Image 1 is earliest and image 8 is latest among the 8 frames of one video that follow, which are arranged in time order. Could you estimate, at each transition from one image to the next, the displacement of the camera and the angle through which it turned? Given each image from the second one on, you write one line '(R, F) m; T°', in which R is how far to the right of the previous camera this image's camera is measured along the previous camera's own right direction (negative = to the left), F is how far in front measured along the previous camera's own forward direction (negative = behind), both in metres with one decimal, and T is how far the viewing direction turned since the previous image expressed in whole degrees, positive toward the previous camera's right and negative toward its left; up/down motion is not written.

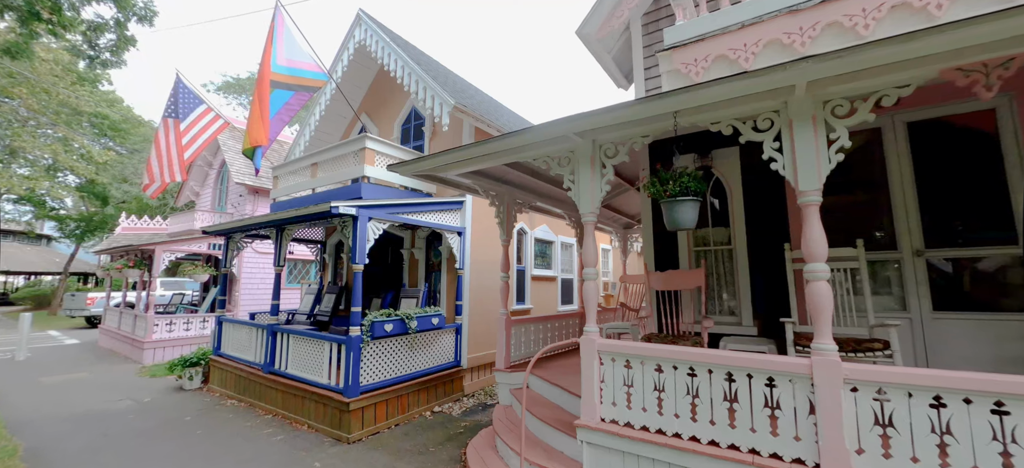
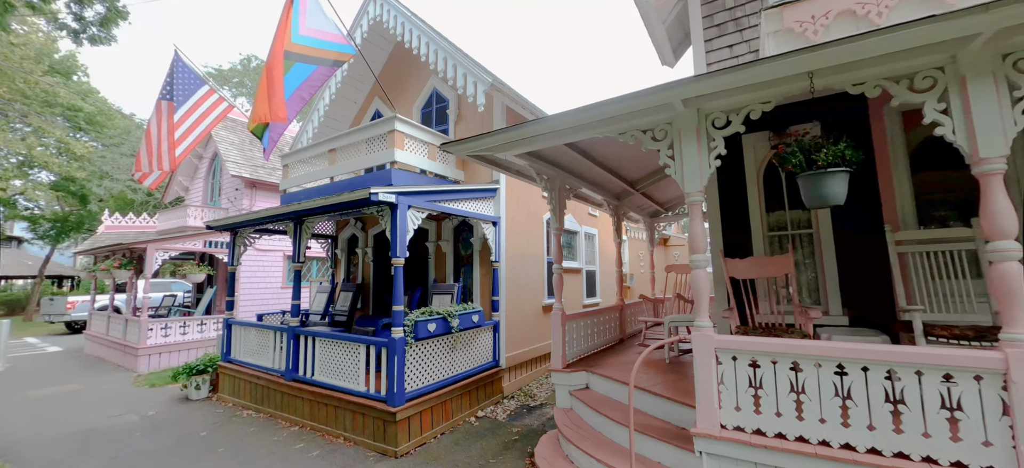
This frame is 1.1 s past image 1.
(-0.9, +0.5) m; +2°
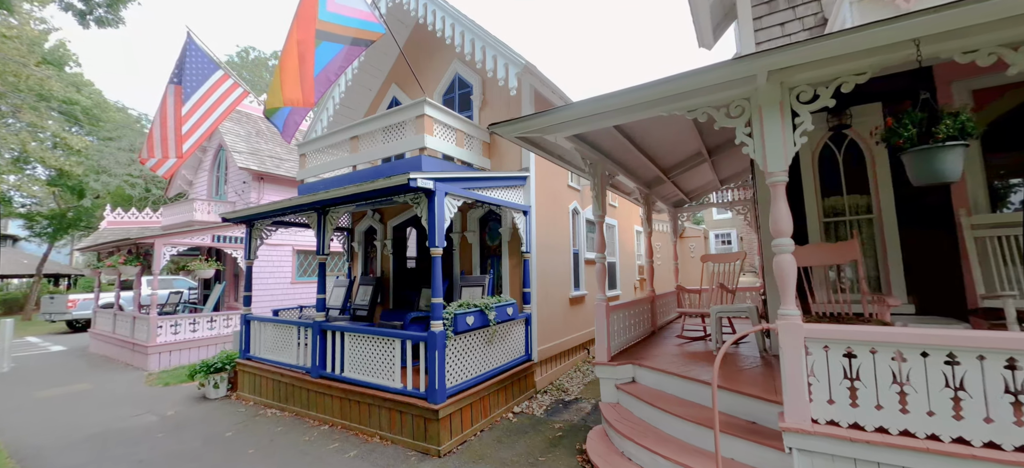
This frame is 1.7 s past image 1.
(-0.6, +0.2) m; +1°
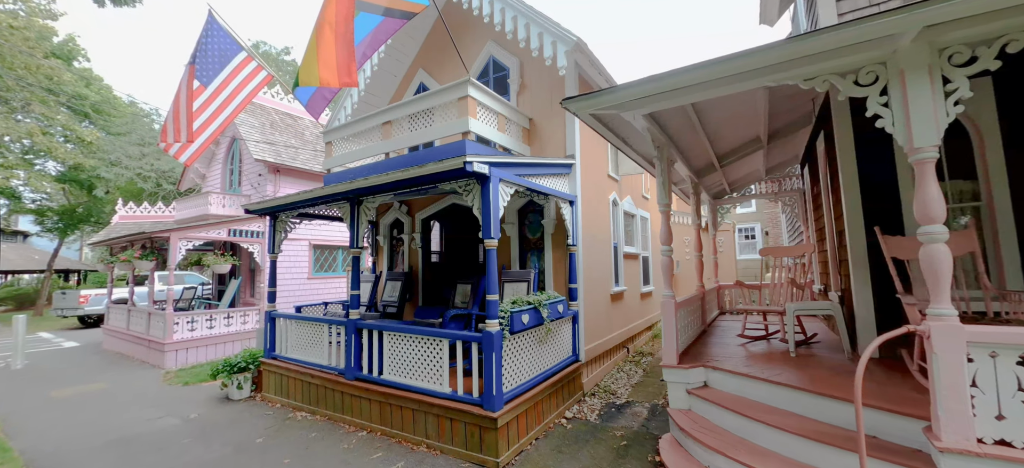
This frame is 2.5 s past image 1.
(-0.6, +0.4) m; 0°
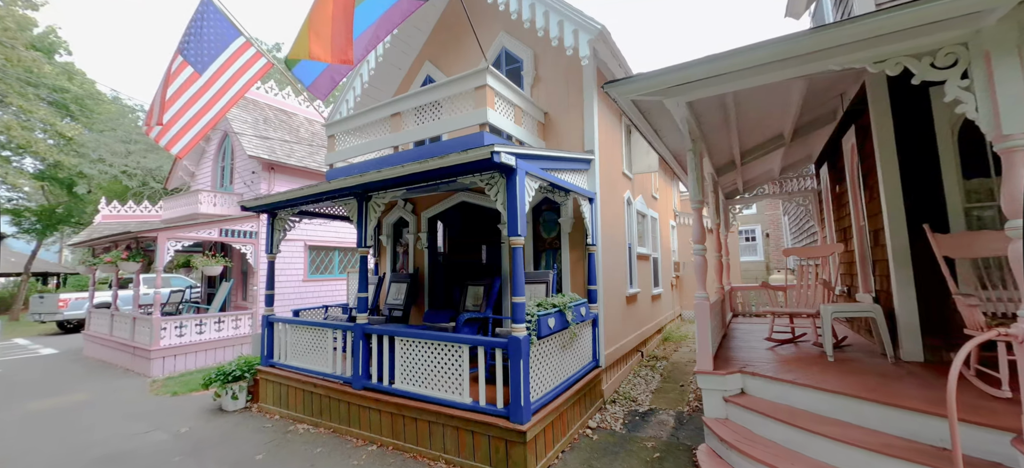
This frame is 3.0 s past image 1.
(-0.4, +0.3) m; +1°
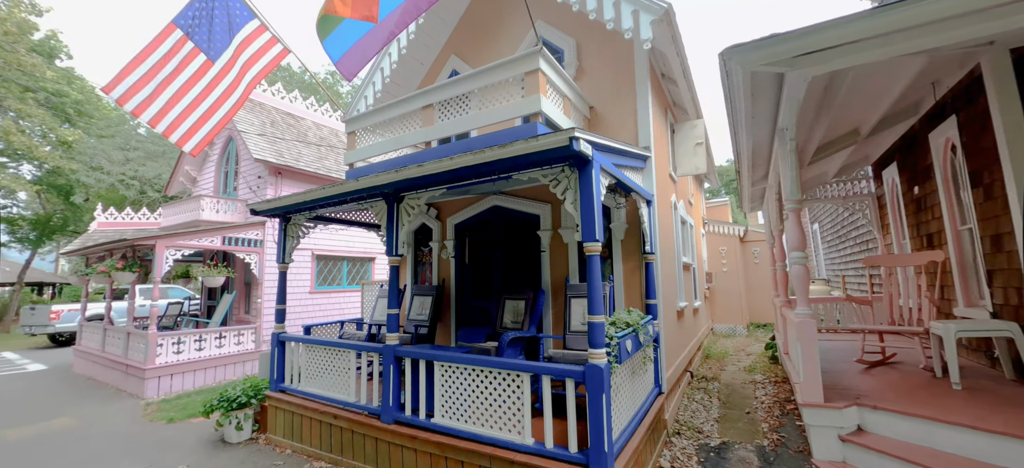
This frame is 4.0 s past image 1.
(-0.6, +0.7) m; 0°
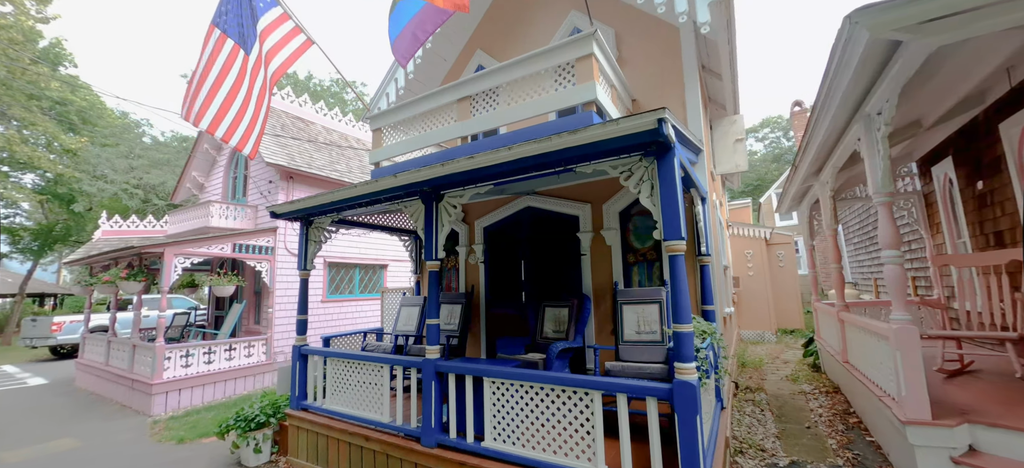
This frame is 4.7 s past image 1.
(-0.5, +0.4) m; 0°
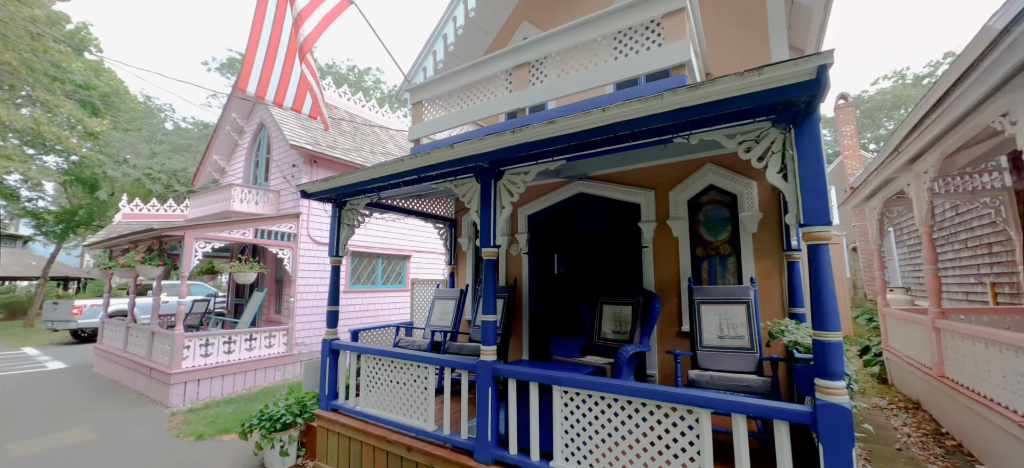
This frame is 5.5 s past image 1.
(-0.5, +0.5) m; -2°
